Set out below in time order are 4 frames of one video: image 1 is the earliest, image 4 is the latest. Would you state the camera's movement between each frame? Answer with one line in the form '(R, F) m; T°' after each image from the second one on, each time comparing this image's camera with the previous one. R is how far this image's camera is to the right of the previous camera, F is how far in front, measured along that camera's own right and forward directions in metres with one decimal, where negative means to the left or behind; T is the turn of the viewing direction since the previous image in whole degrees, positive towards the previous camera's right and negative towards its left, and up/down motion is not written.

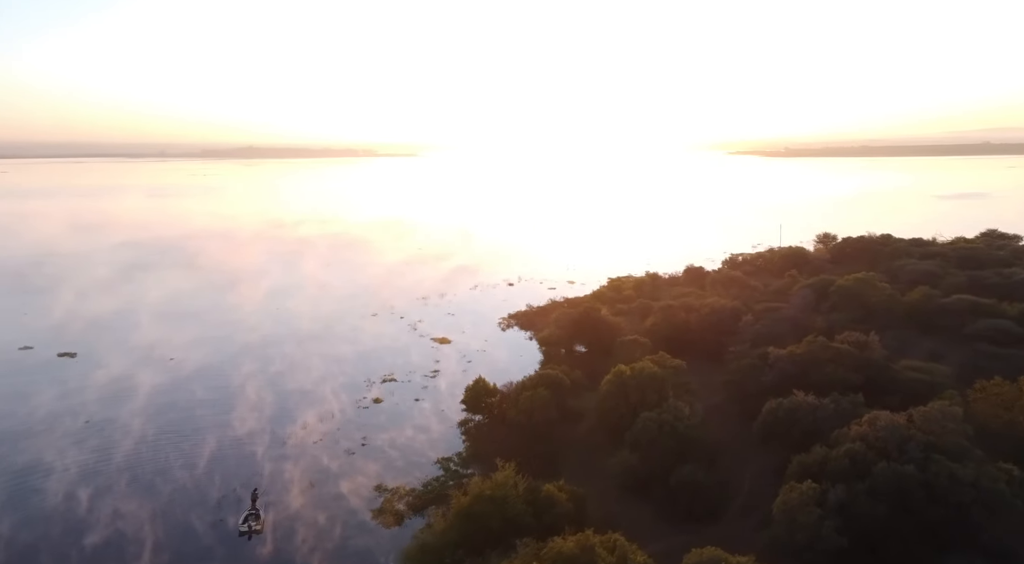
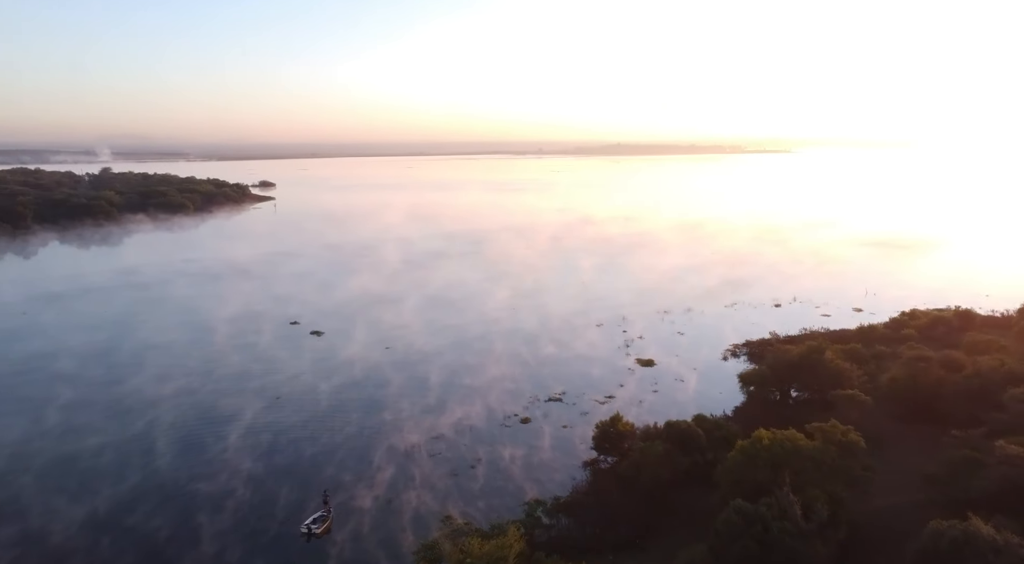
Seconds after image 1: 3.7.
(+5.5, +2.6) m; -28°
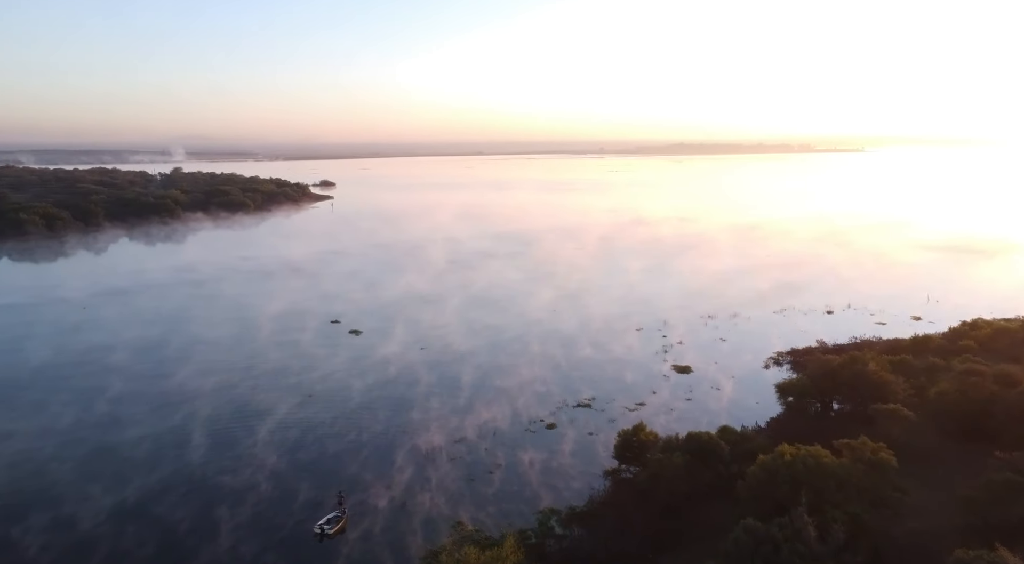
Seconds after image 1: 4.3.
(+1.0, +0.1) m; -5°
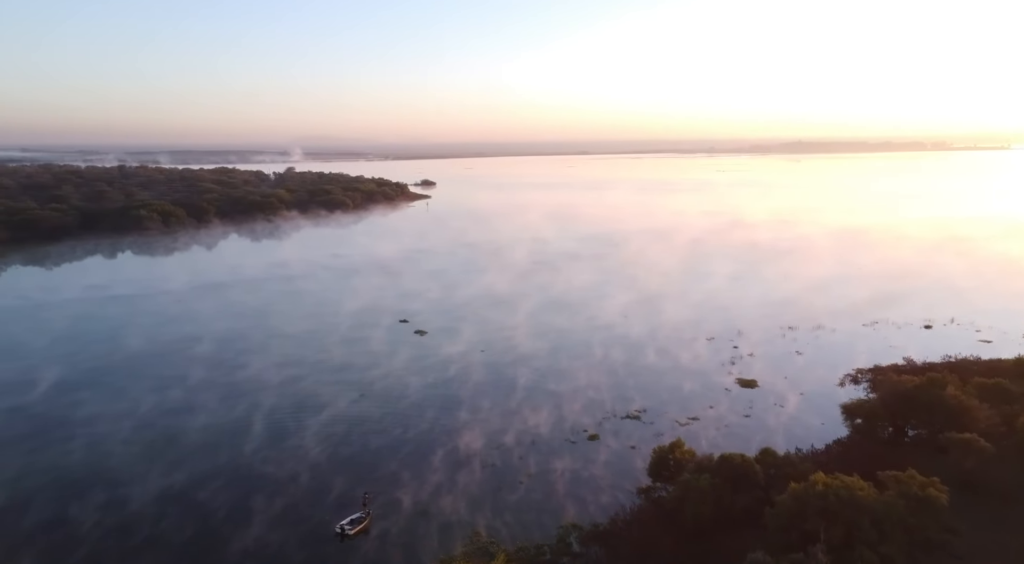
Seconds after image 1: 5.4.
(+1.8, 0.0) m; -9°
